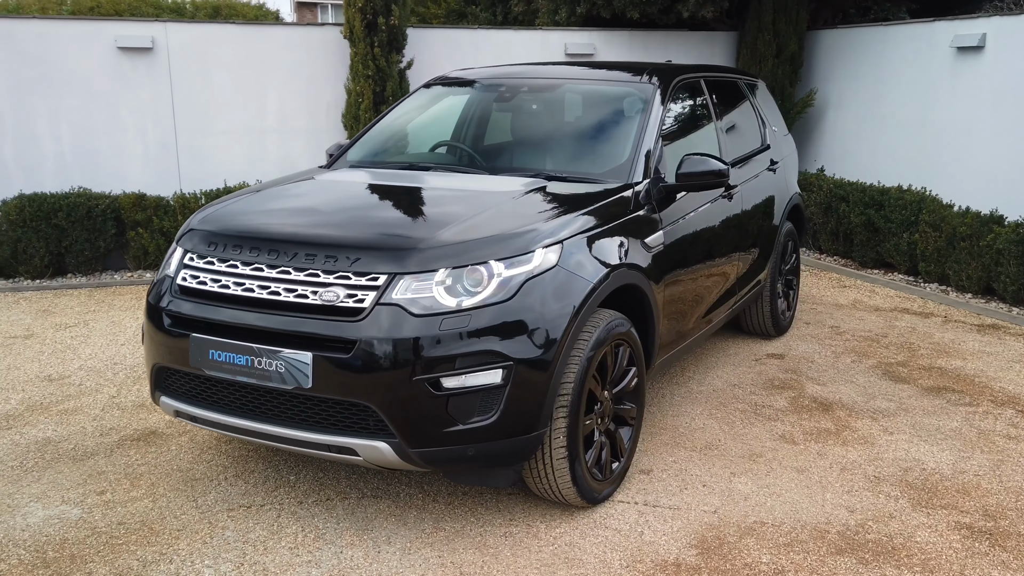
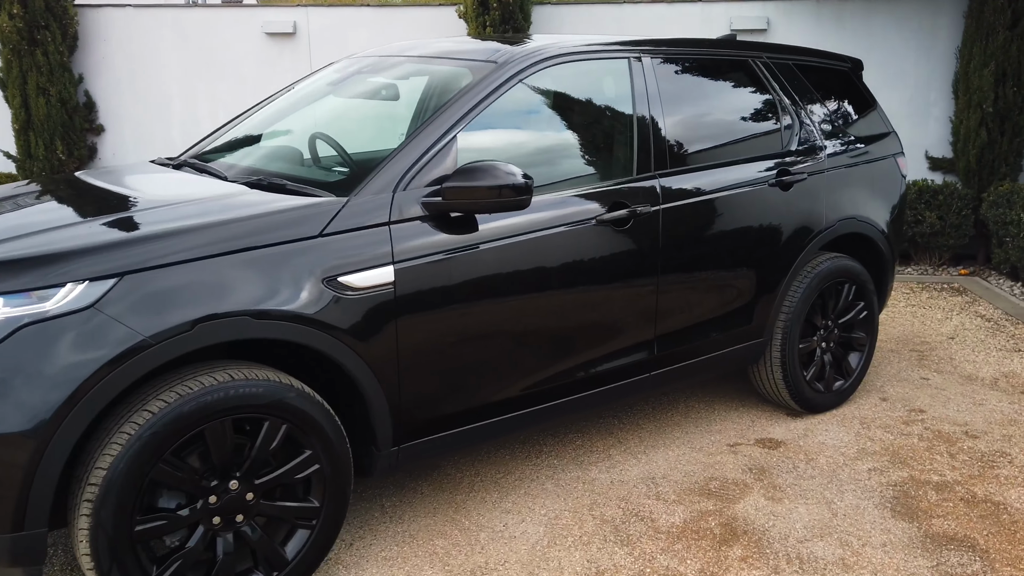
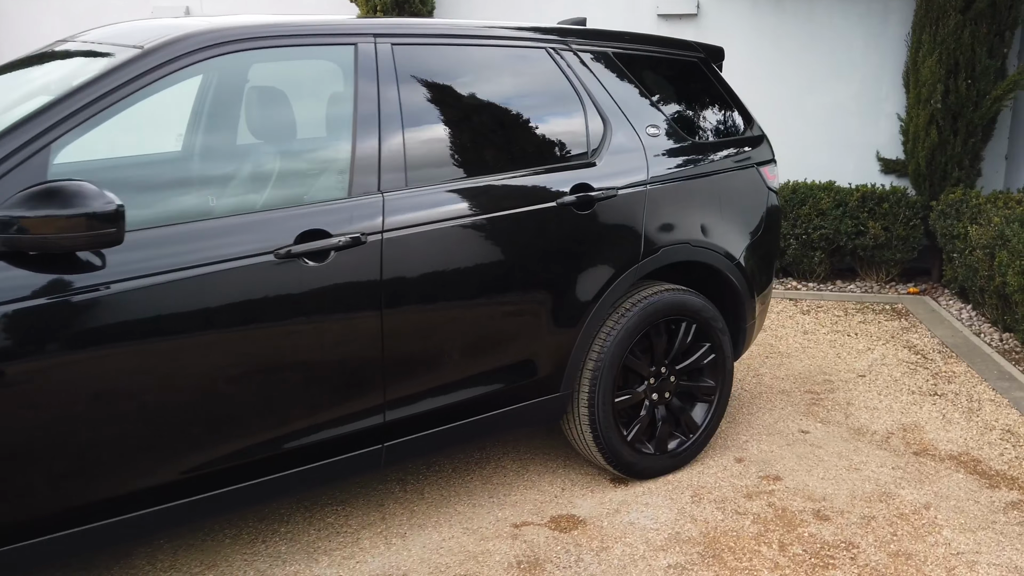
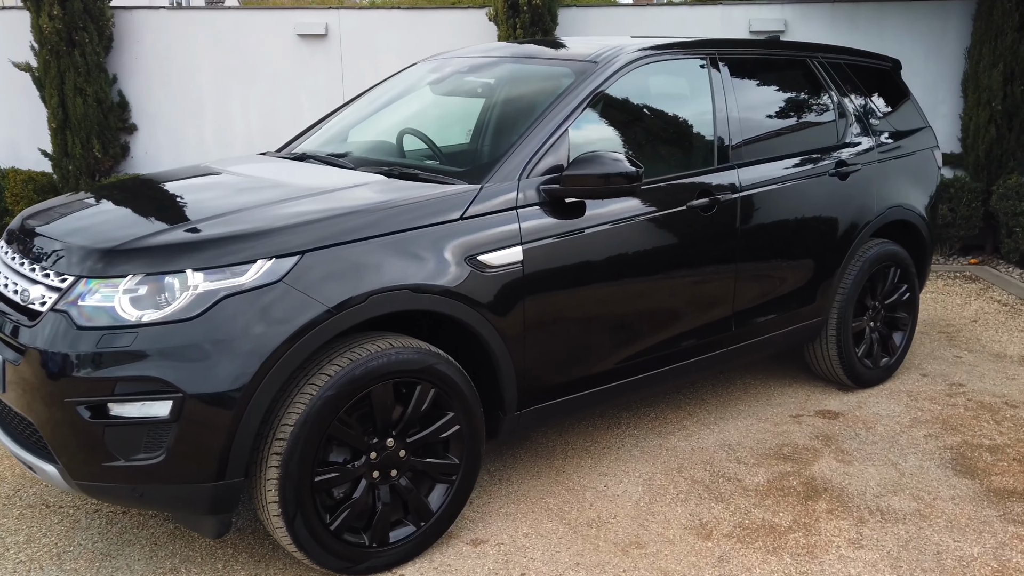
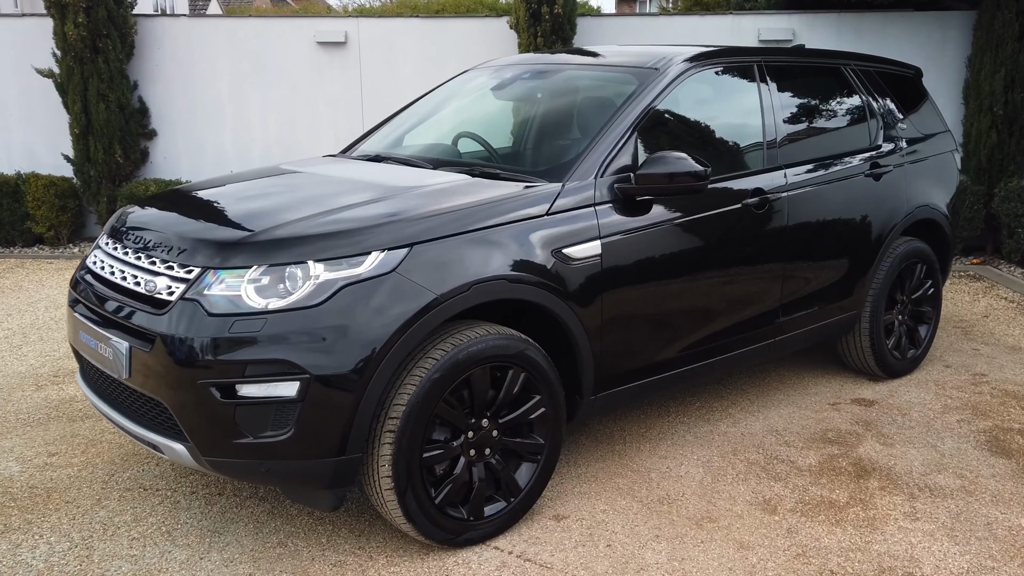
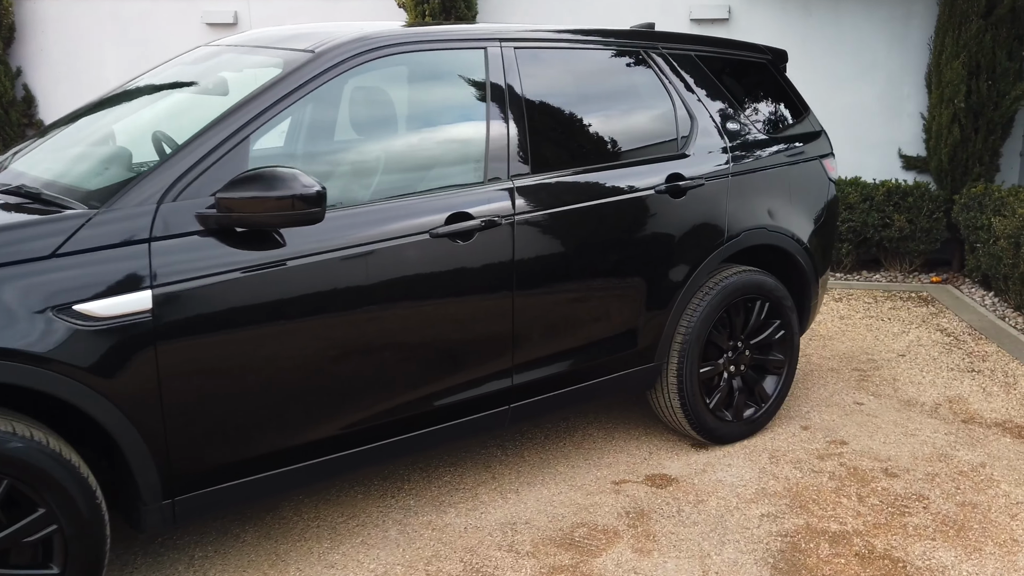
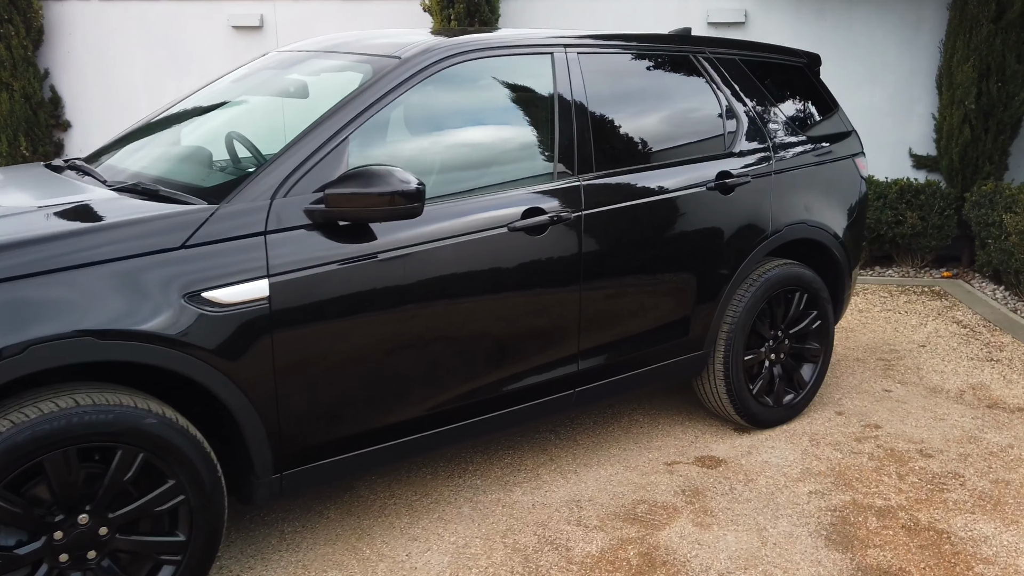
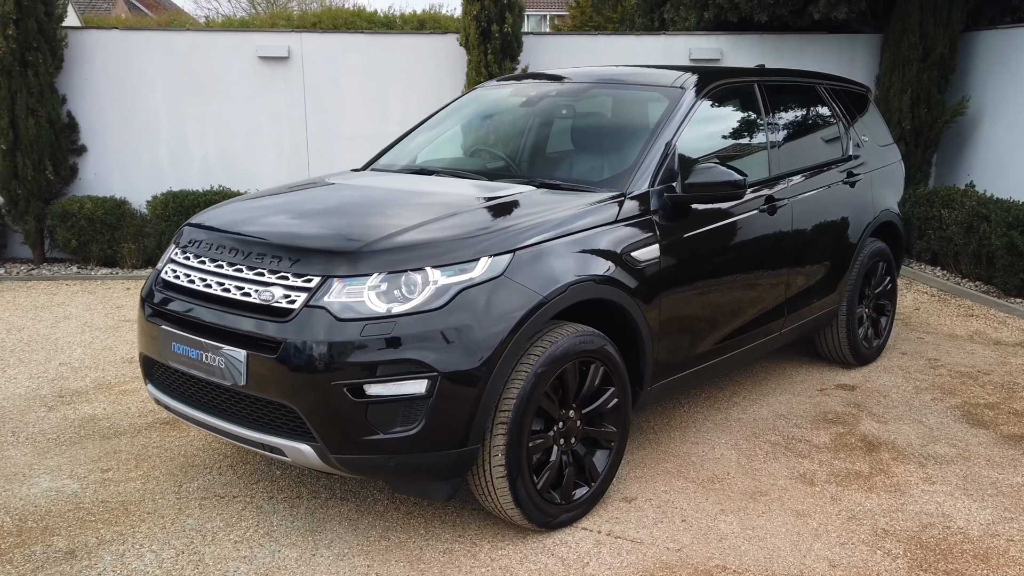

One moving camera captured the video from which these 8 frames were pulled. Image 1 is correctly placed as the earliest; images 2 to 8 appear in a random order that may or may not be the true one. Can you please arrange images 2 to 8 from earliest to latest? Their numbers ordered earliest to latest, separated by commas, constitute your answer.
8, 5, 4, 2, 7, 6, 3
